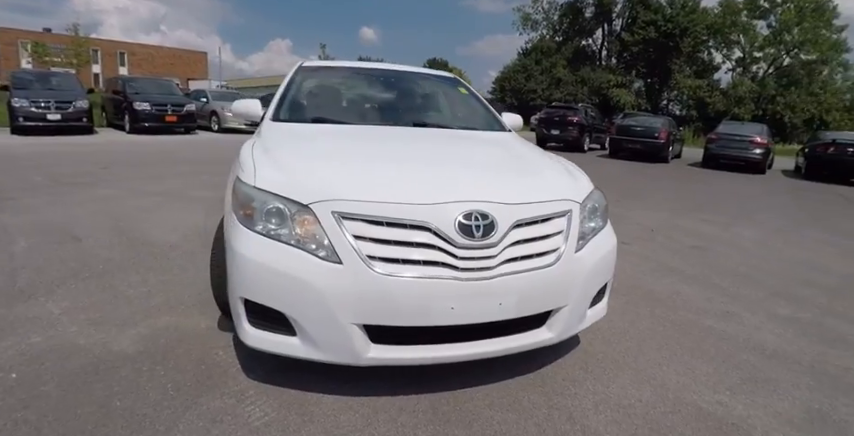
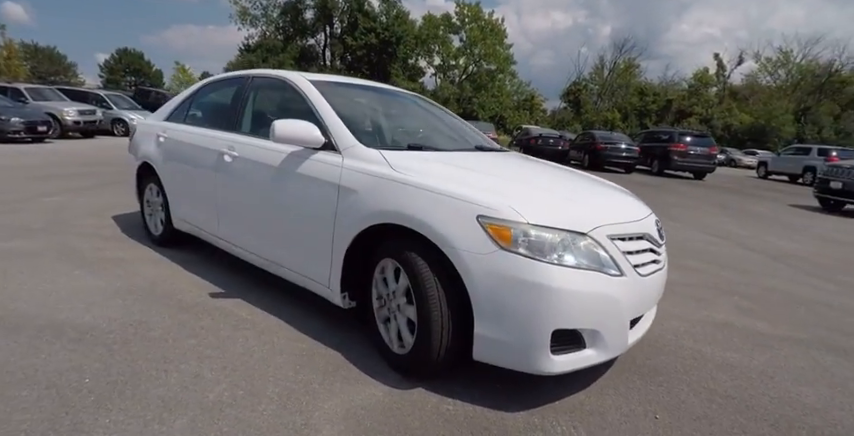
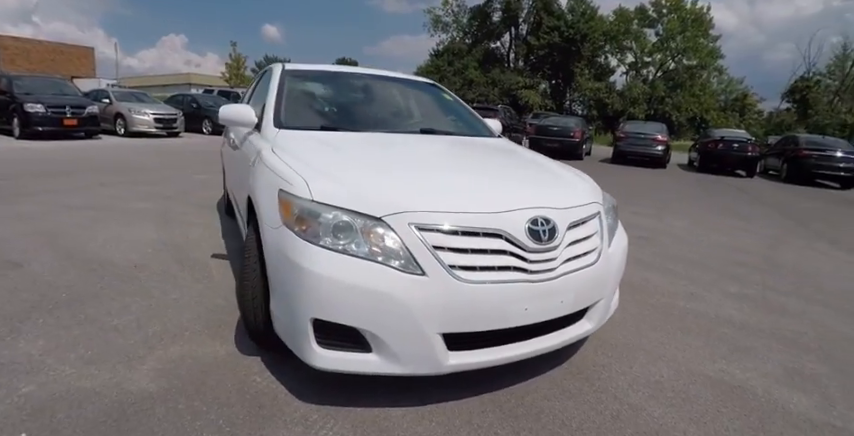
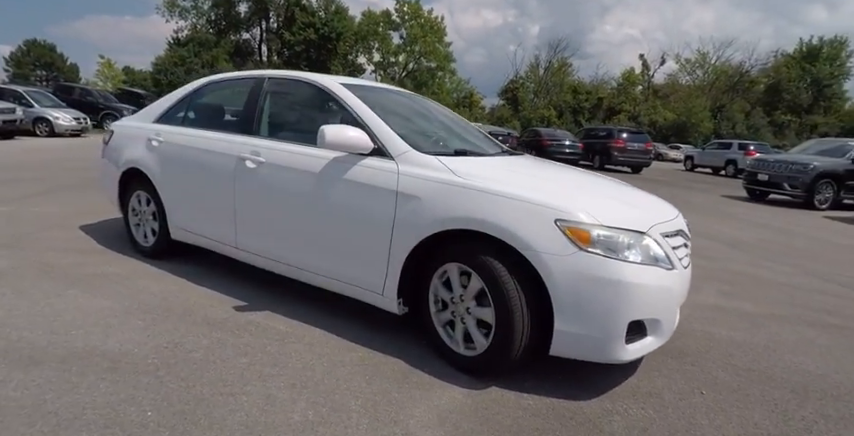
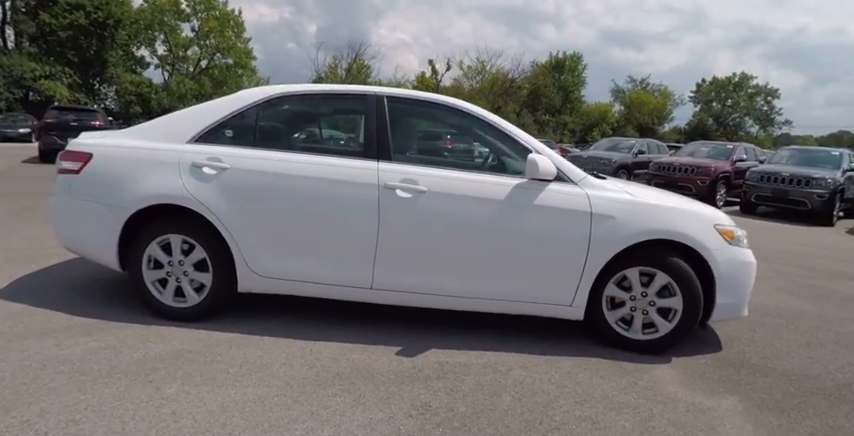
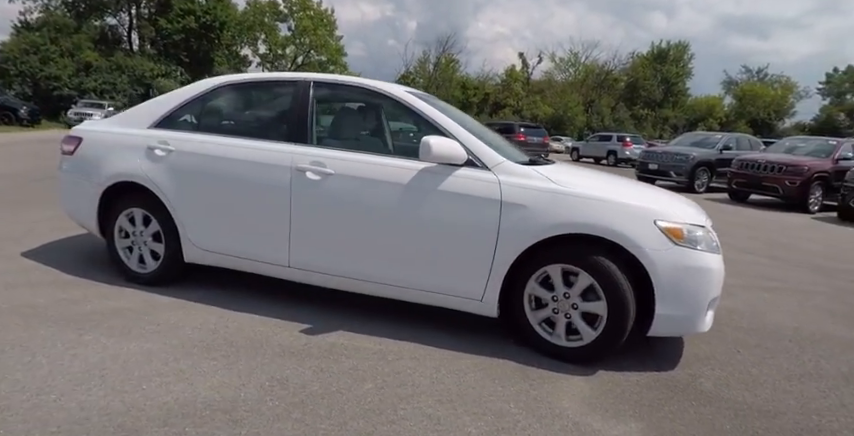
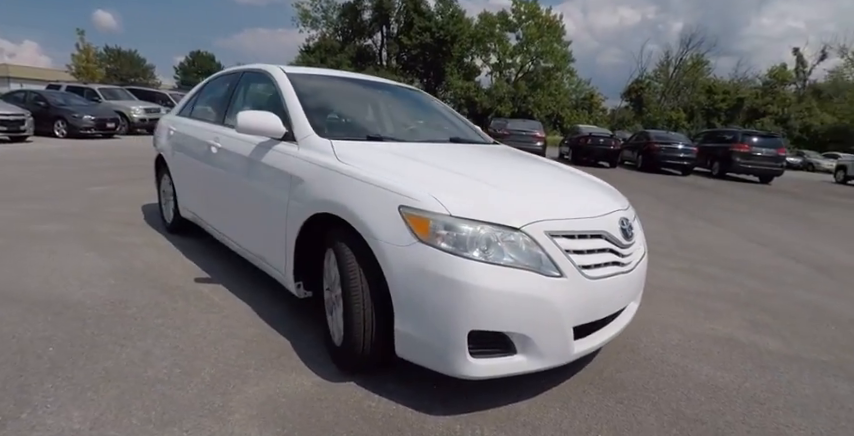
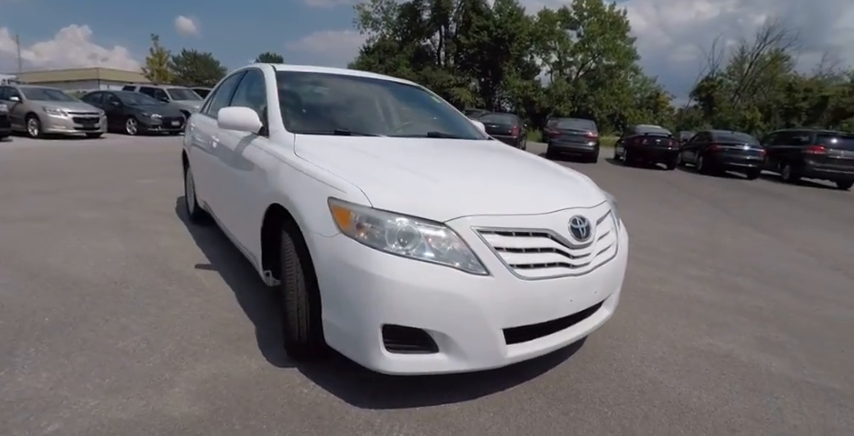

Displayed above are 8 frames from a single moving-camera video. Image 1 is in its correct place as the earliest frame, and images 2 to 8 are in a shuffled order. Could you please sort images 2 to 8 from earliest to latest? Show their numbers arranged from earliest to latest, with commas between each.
3, 8, 7, 2, 4, 6, 5
